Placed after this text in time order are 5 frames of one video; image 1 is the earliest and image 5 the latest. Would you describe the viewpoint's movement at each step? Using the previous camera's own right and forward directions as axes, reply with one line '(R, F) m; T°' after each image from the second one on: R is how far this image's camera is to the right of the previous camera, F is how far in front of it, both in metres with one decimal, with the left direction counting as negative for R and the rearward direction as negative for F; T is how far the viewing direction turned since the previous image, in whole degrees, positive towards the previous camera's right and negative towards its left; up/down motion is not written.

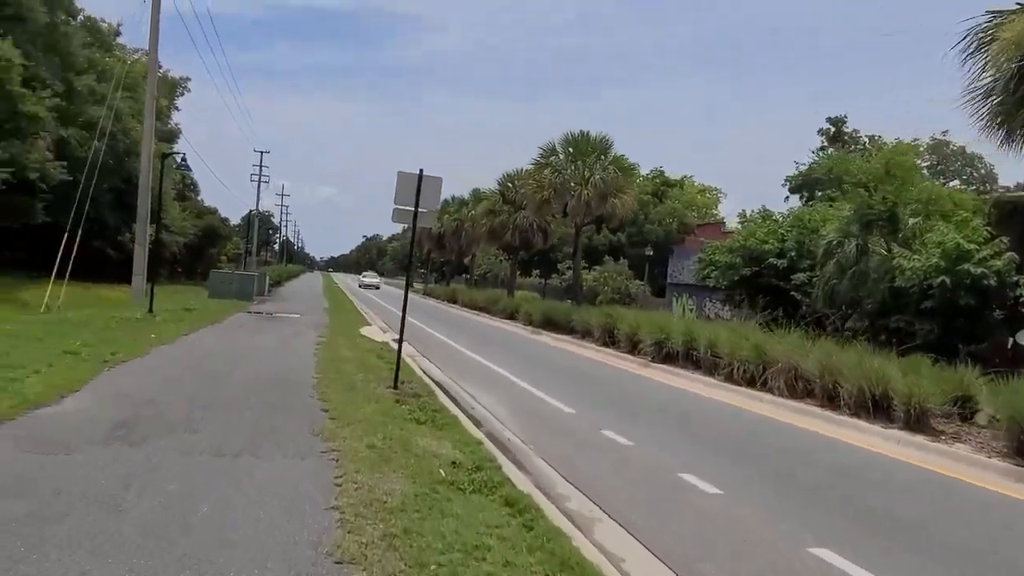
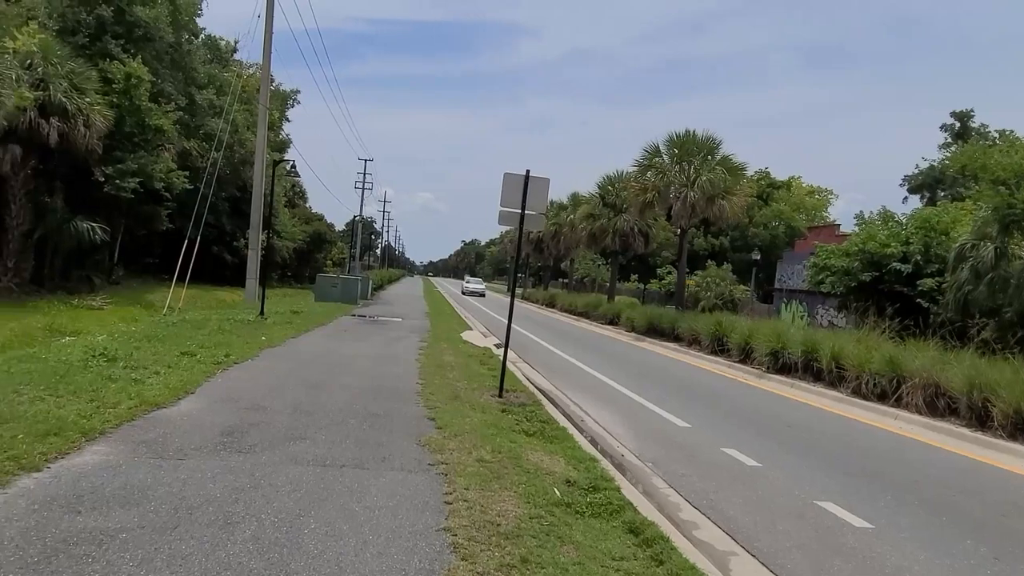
(-0.2, +0.4) m; -8°
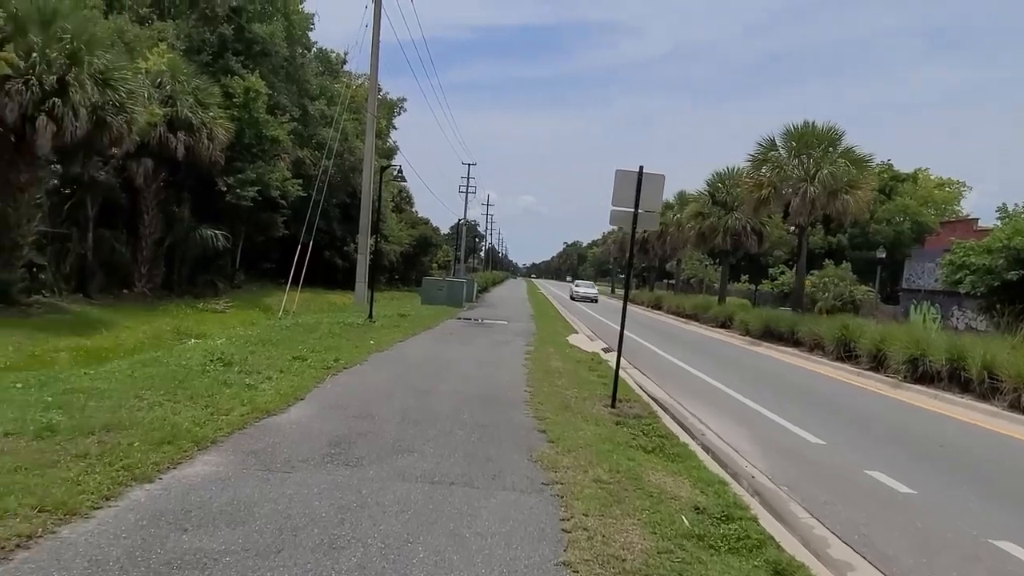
(-0.1, +0.4) m; -8°
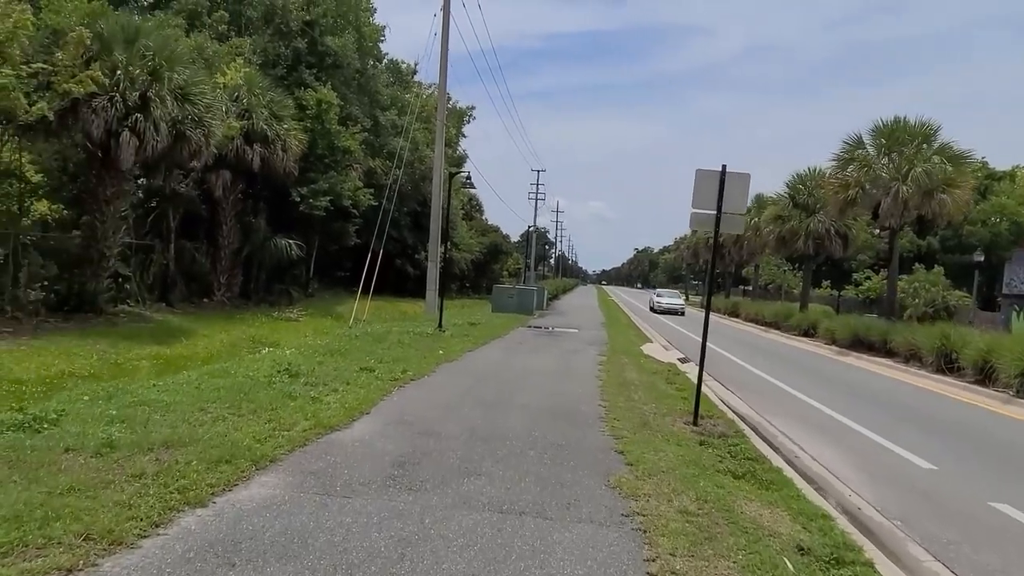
(0.0, +0.4) m; -5°
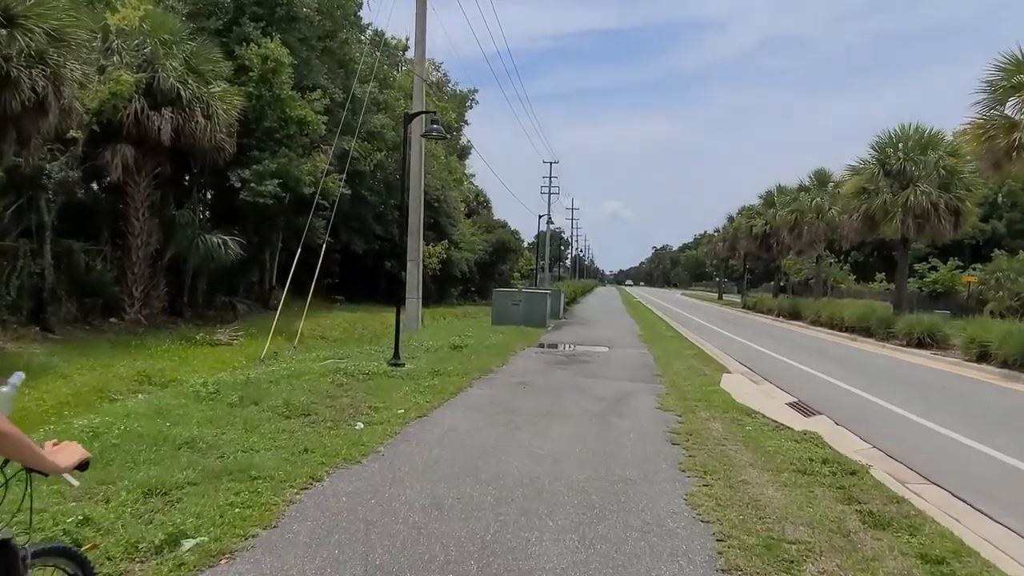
(+0.3, +6.5) m; -1°
